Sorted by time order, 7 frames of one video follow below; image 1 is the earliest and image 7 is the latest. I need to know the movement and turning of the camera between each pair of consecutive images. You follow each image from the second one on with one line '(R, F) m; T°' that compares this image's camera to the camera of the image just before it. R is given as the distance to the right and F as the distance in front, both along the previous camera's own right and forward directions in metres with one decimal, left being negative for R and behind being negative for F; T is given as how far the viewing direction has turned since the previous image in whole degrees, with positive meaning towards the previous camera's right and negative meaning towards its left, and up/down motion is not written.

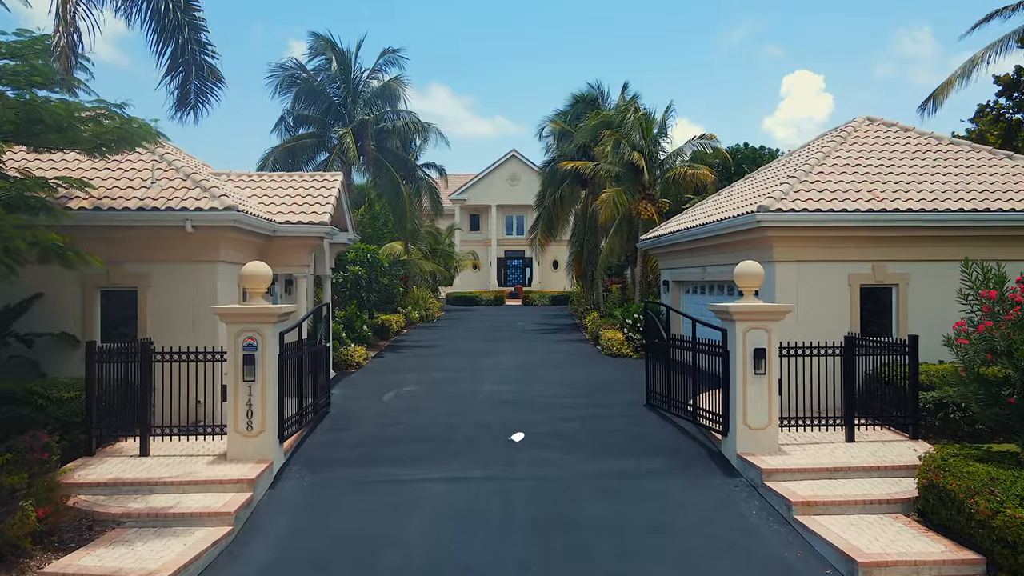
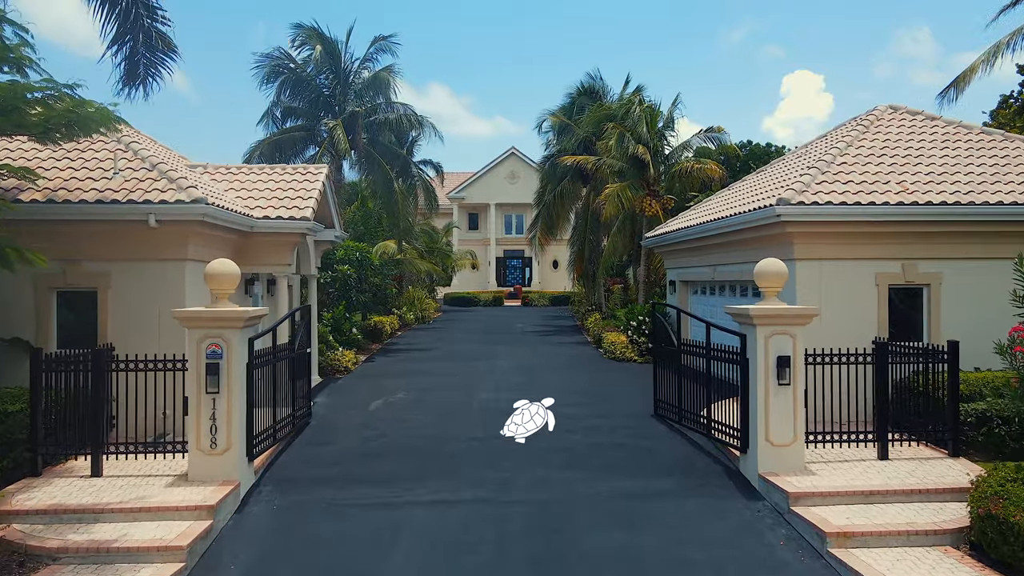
(+0.1, +1.0) m; 0°
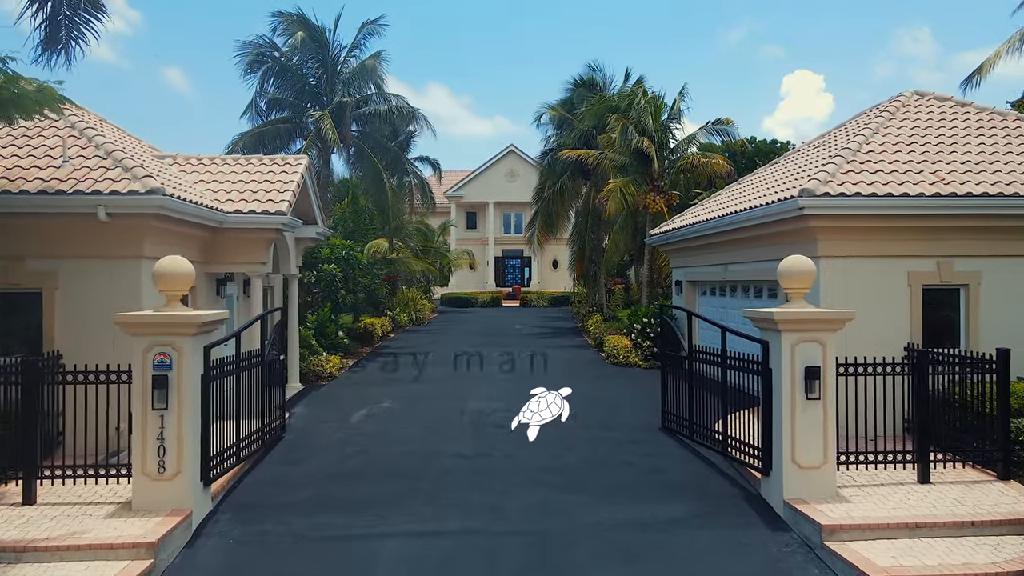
(+0.1, +1.1) m; 0°
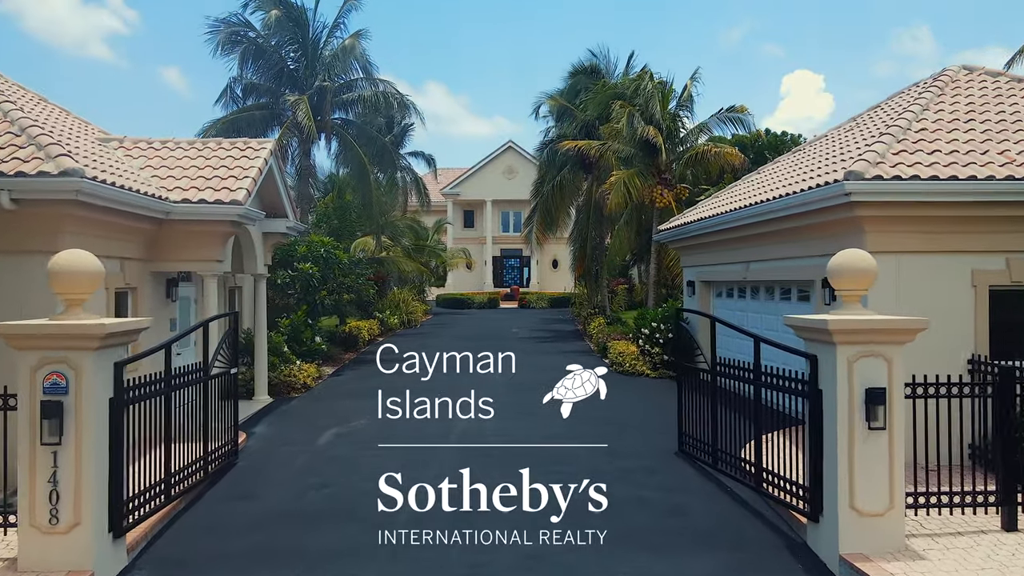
(+0.1, +1.5) m; 0°
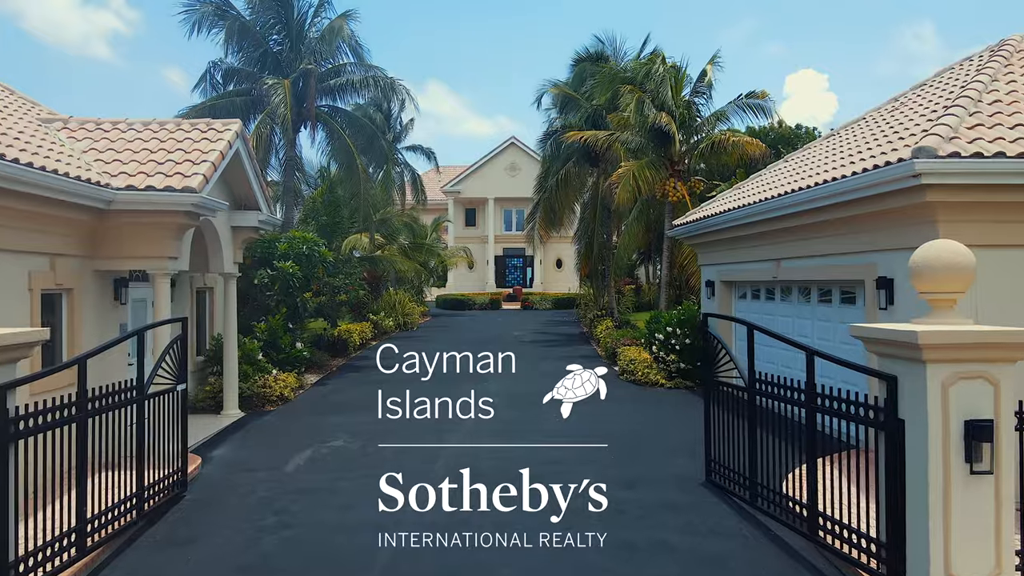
(+0.1, +1.4) m; 0°
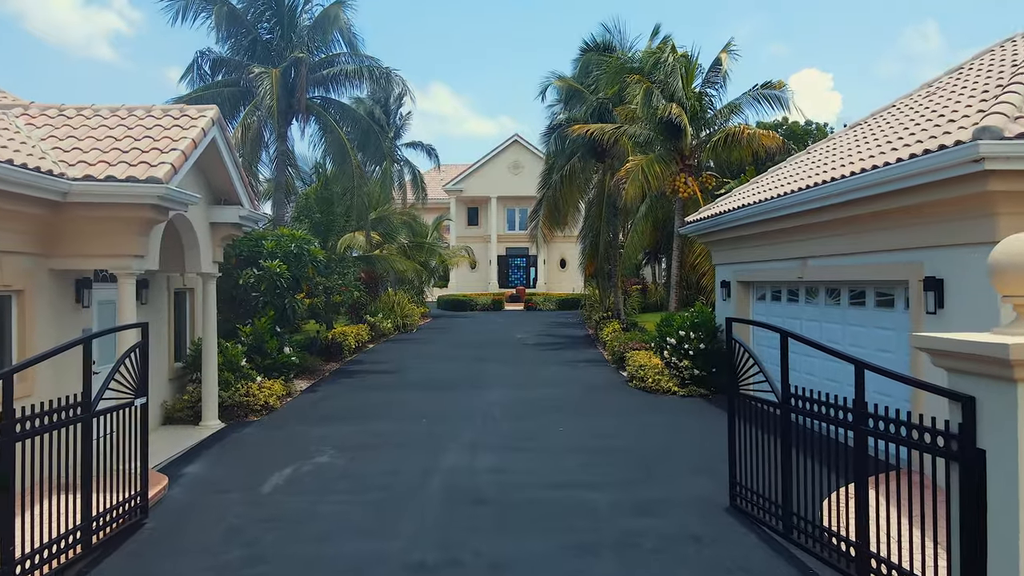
(0.0, +0.9) m; 0°
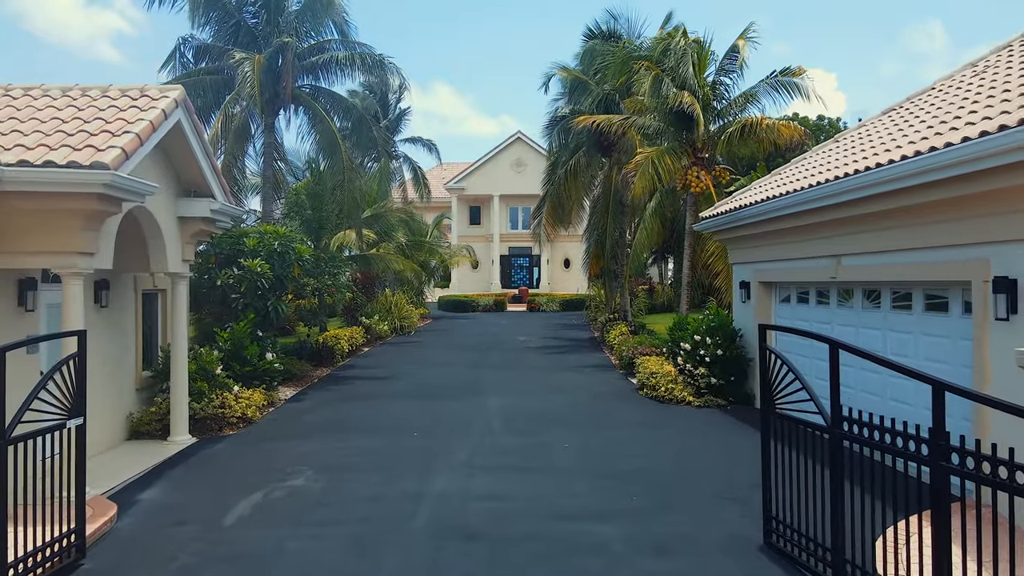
(0.0, +1.0) m; 0°
